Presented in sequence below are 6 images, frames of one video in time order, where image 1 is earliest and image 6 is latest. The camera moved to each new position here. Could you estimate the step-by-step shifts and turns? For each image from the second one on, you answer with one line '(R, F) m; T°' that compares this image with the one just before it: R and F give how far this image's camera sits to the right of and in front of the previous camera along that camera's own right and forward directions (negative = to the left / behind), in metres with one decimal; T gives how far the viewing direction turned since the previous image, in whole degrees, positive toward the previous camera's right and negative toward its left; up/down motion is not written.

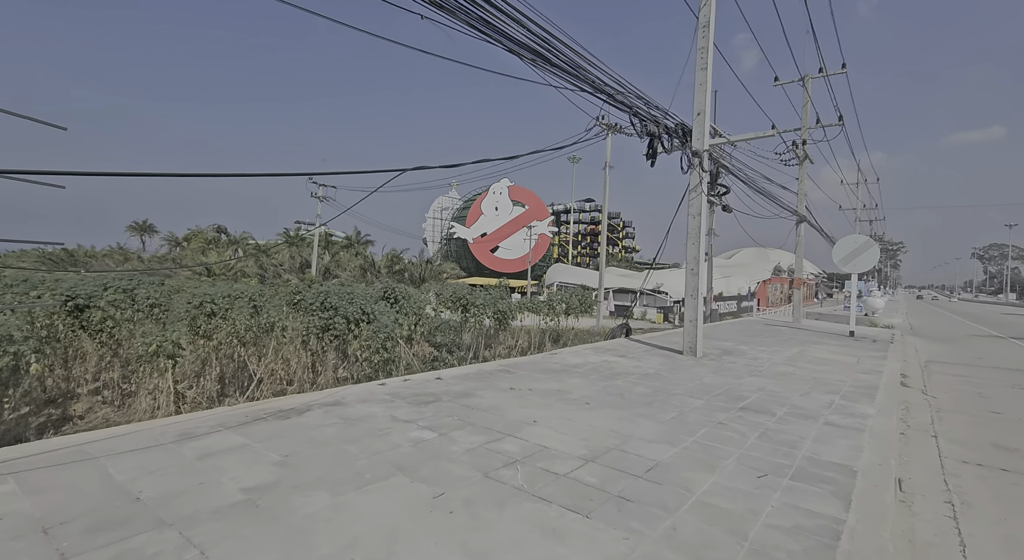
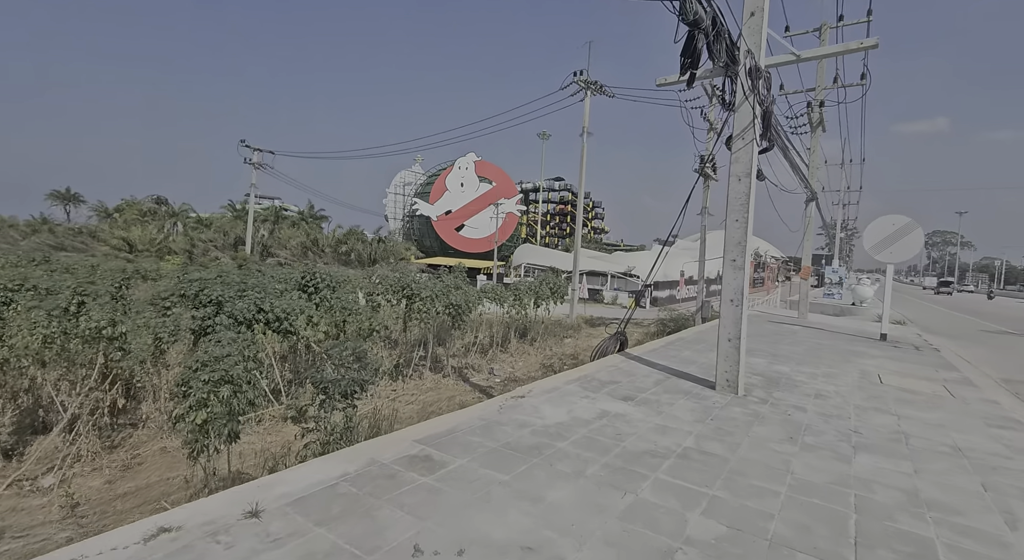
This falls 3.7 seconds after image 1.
(+0.2, +2.6) m; +4°
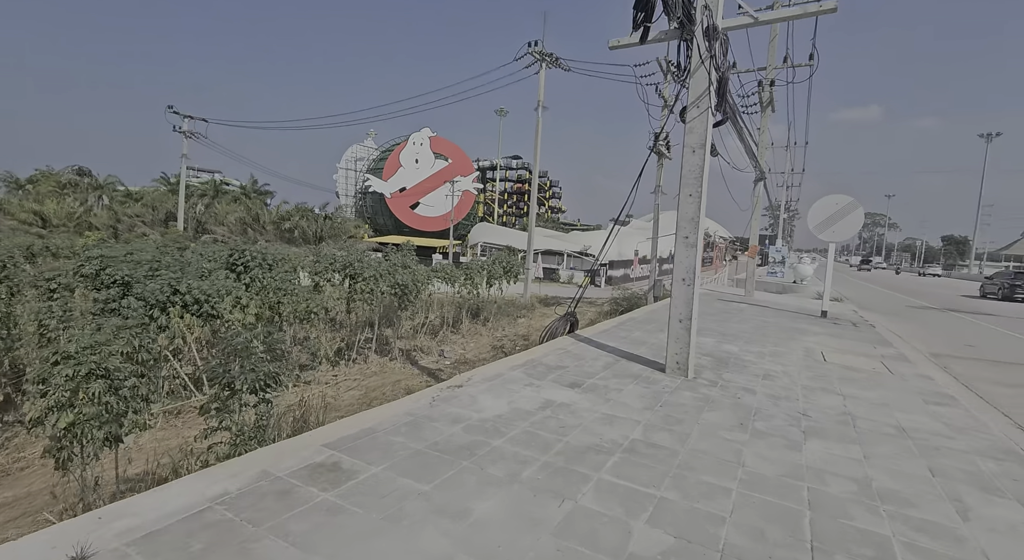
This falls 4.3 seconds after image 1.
(+0.1, +0.3) m; +5°
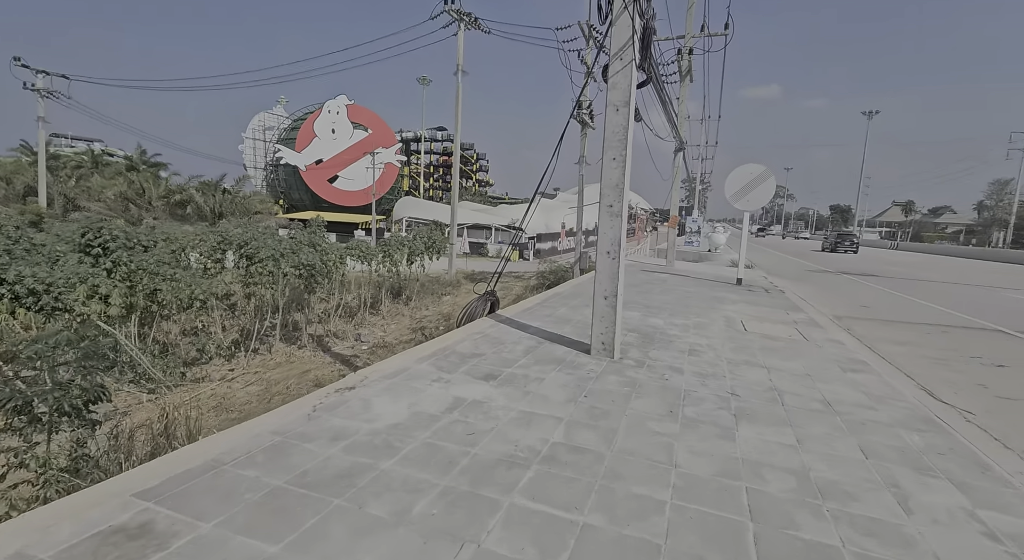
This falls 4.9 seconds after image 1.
(+0.2, +0.5) m; +8°
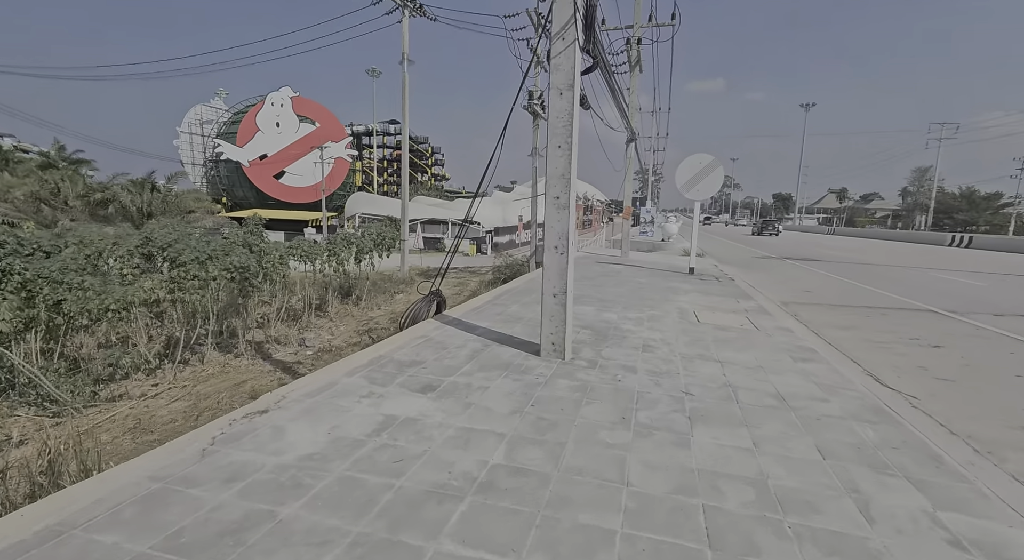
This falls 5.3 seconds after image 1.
(+0.1, +0.3) m; +5°
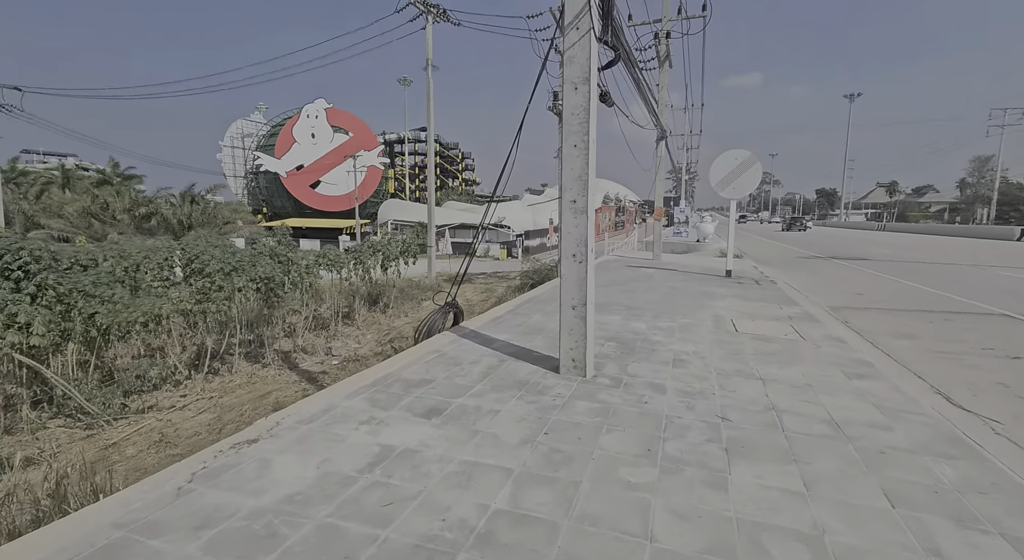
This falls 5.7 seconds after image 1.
(+0.1, +0.3) m; -4°
